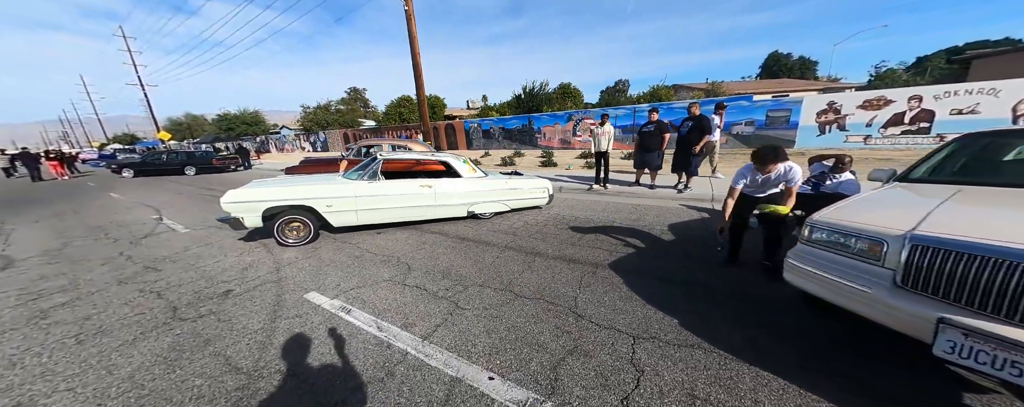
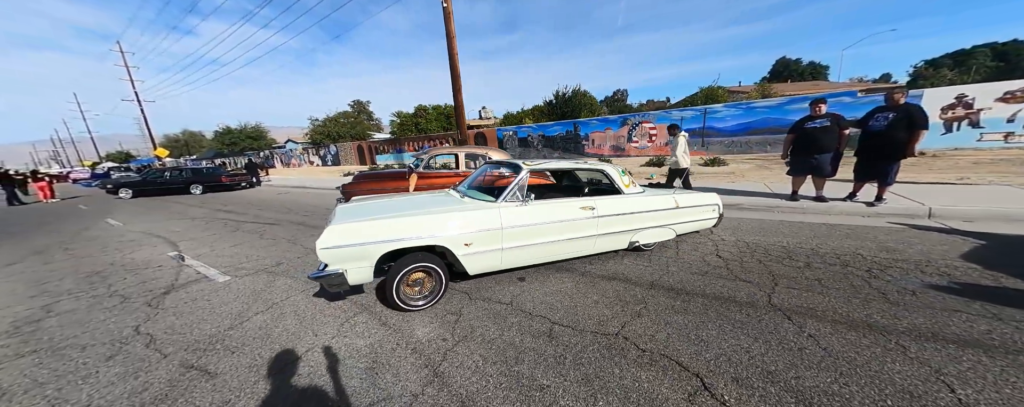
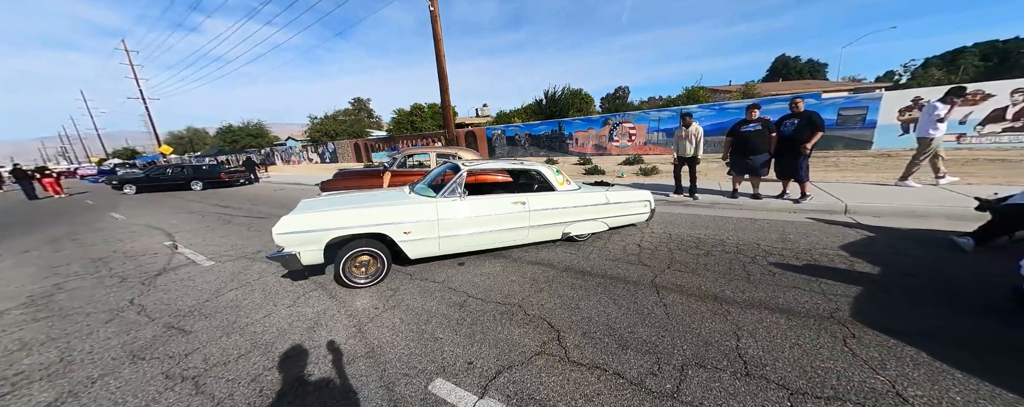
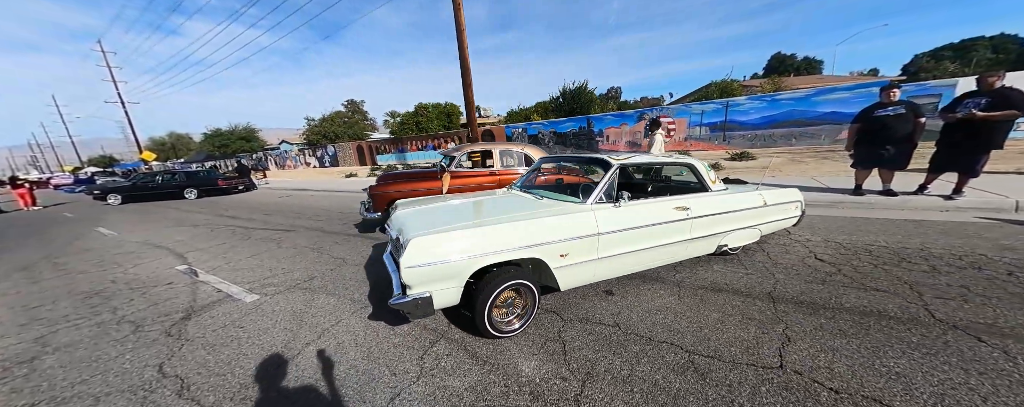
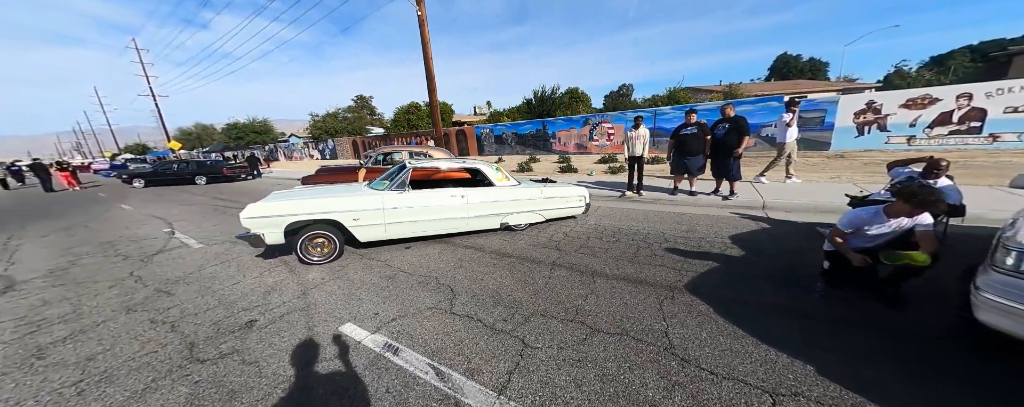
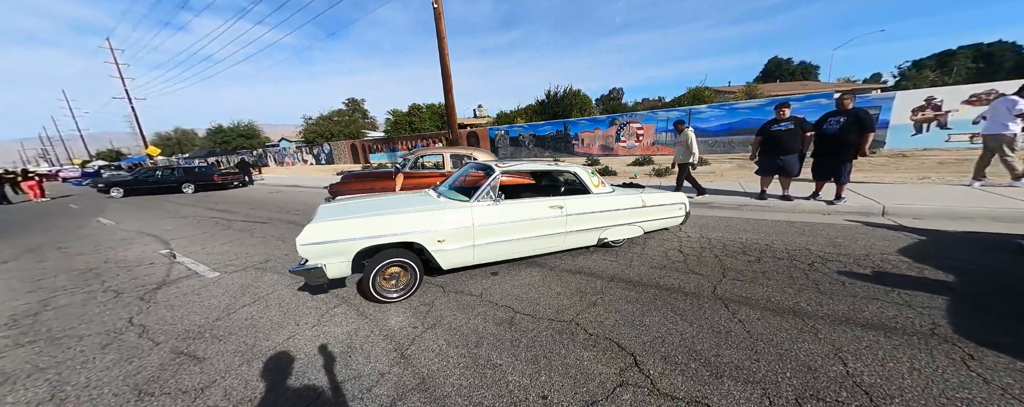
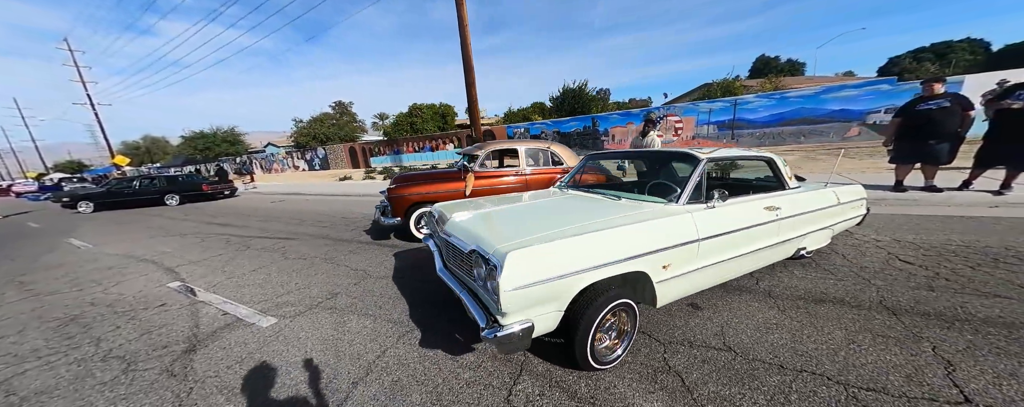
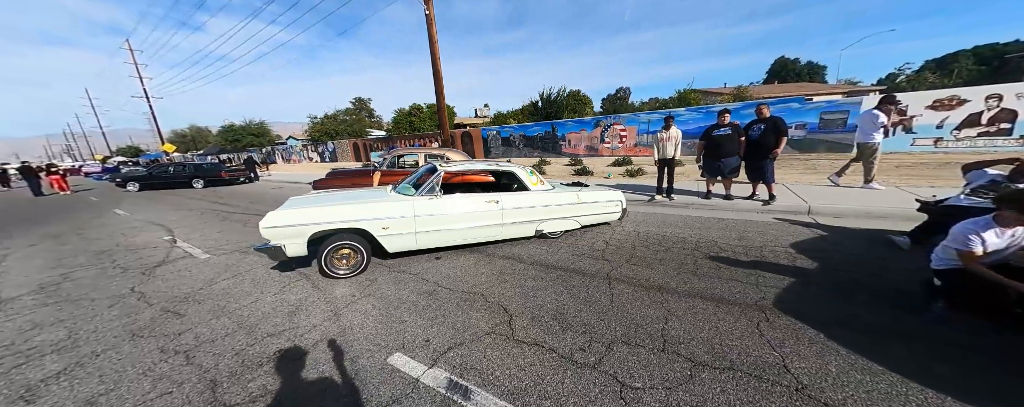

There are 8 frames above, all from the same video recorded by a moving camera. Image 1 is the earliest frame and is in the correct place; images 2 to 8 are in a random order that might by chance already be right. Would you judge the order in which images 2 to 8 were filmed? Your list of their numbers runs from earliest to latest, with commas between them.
5, 8, 3, 6, 2, 4, 7
